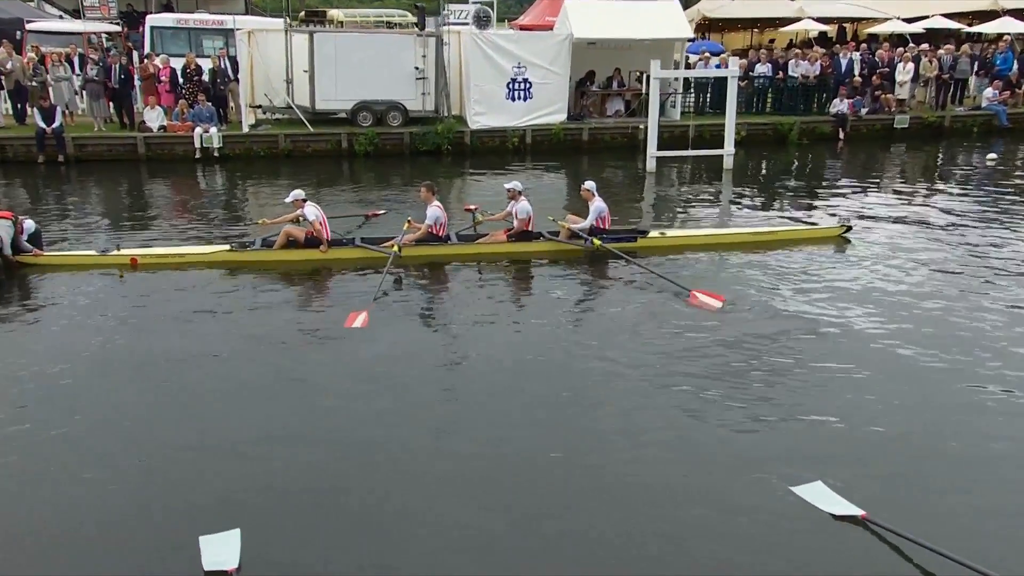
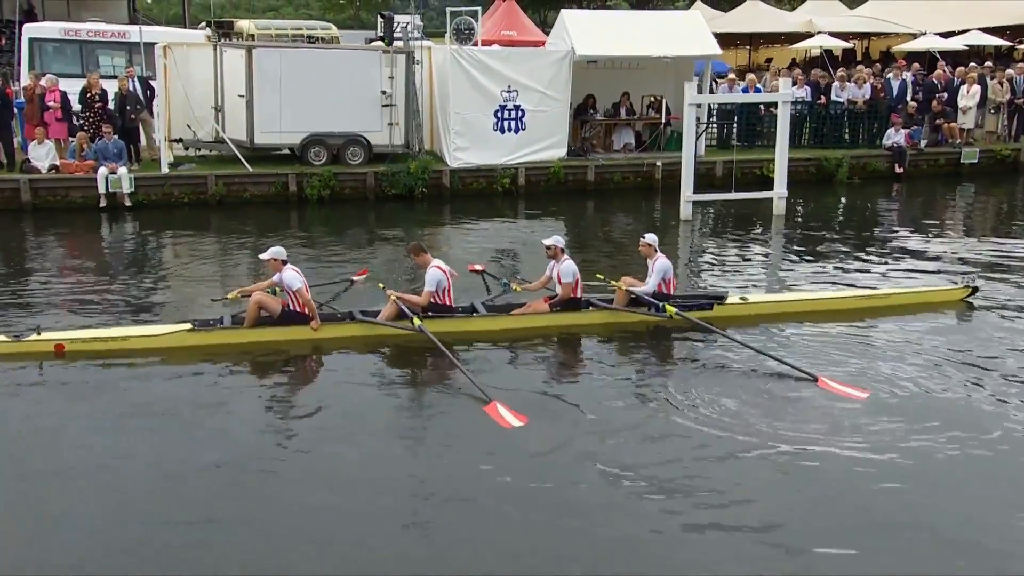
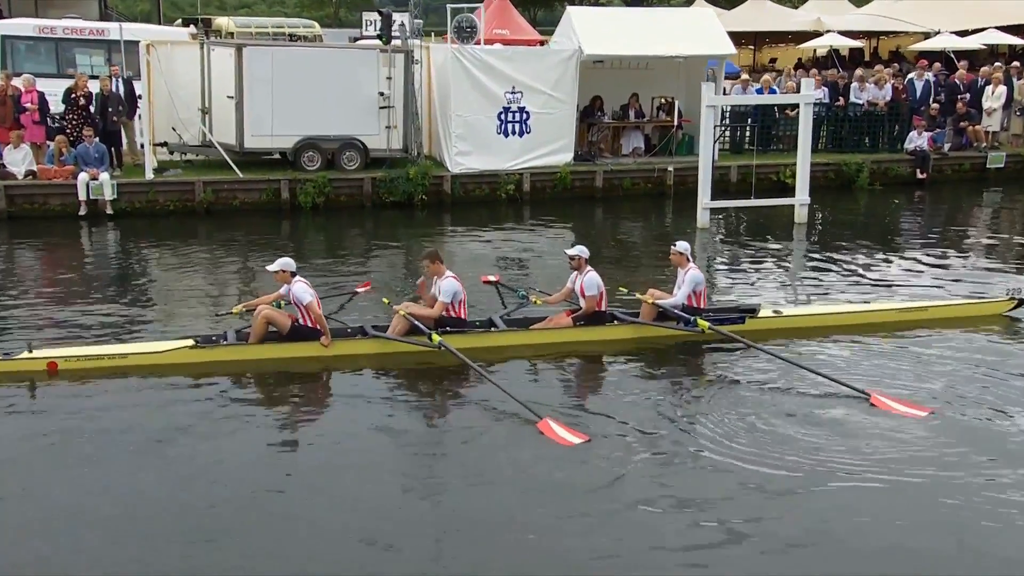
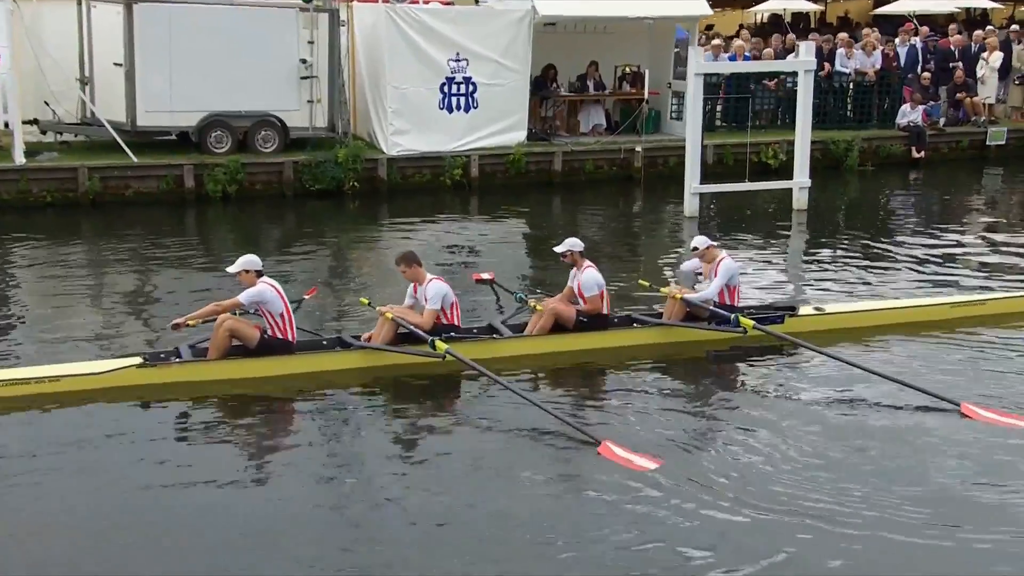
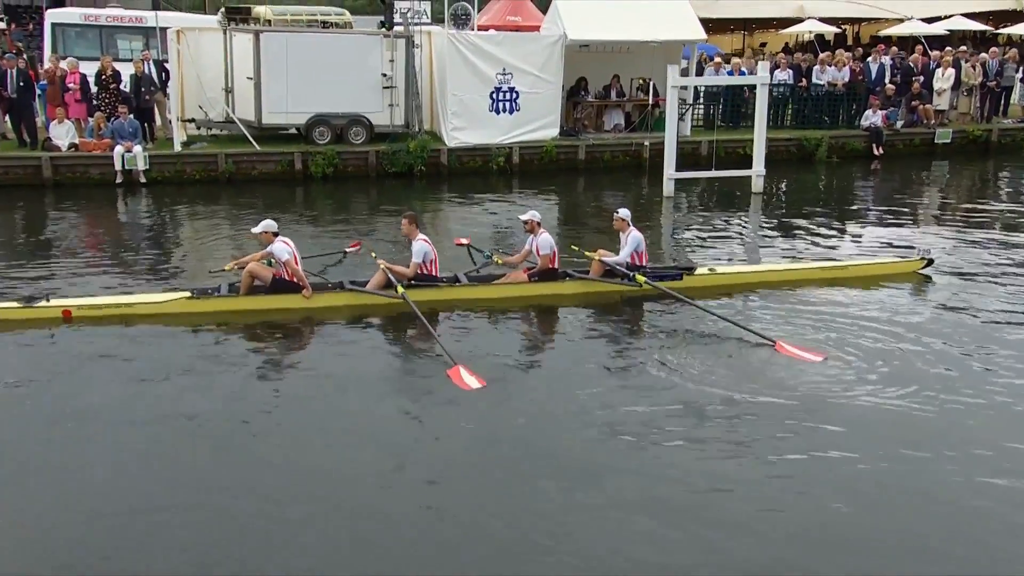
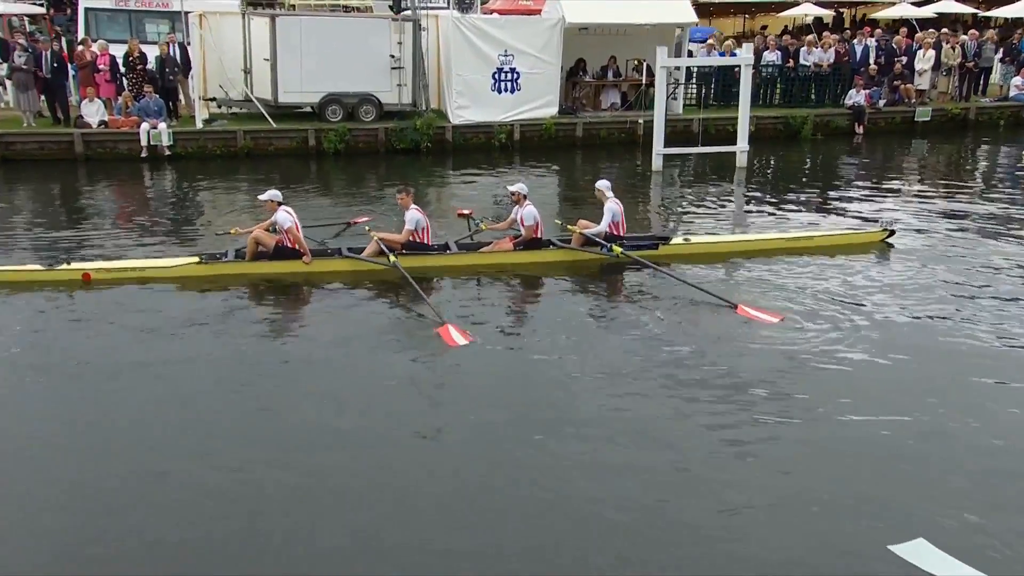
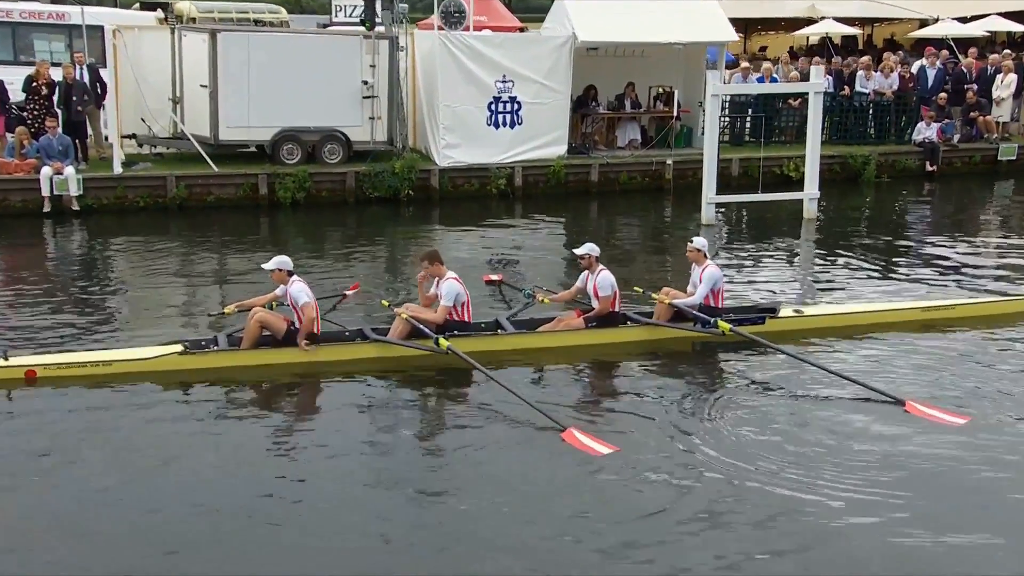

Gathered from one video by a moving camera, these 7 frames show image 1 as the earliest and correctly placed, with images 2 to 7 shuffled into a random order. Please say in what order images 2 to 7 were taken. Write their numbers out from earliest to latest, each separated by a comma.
6, 5, 2, 3, 7, 4
